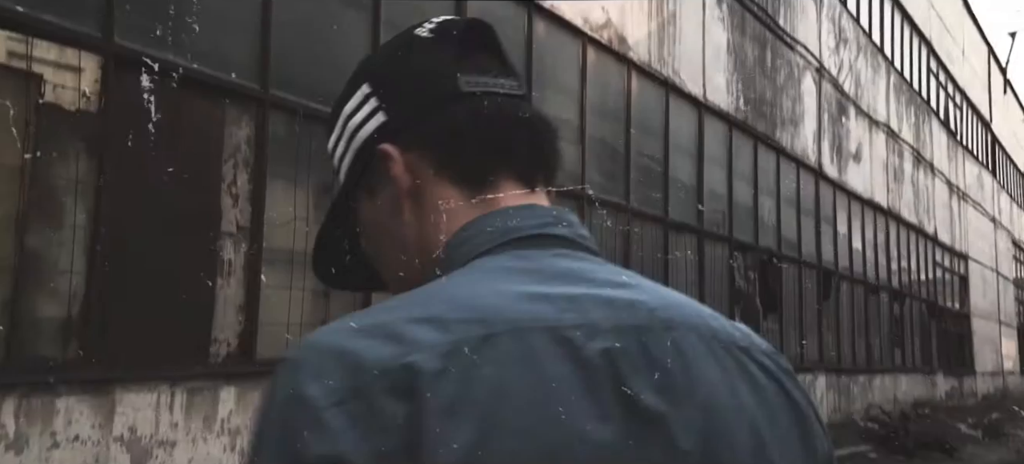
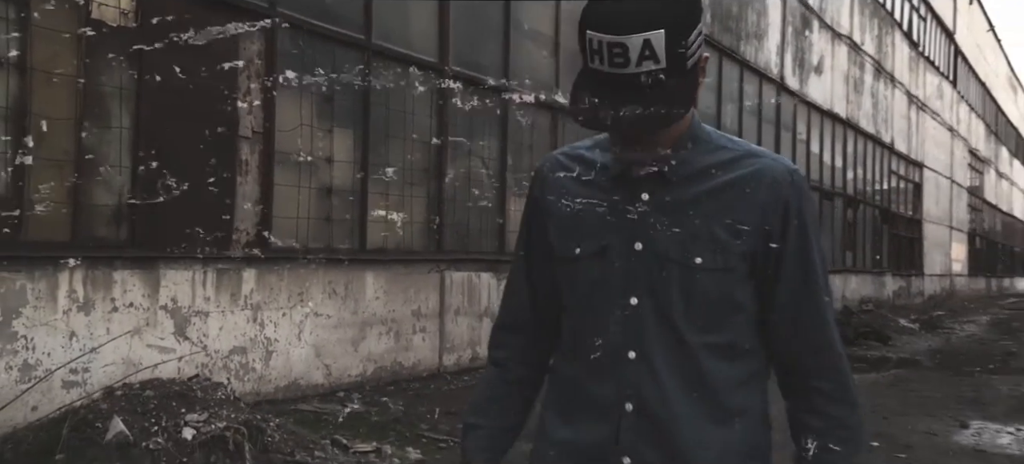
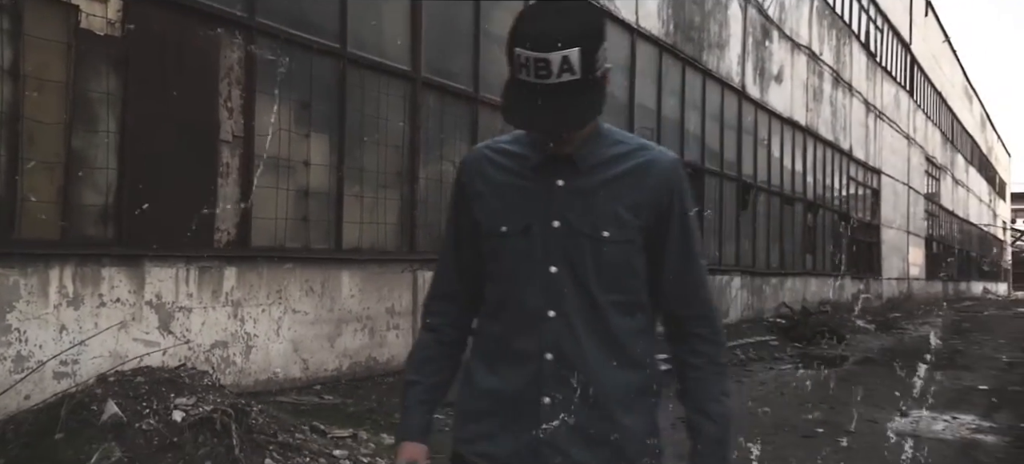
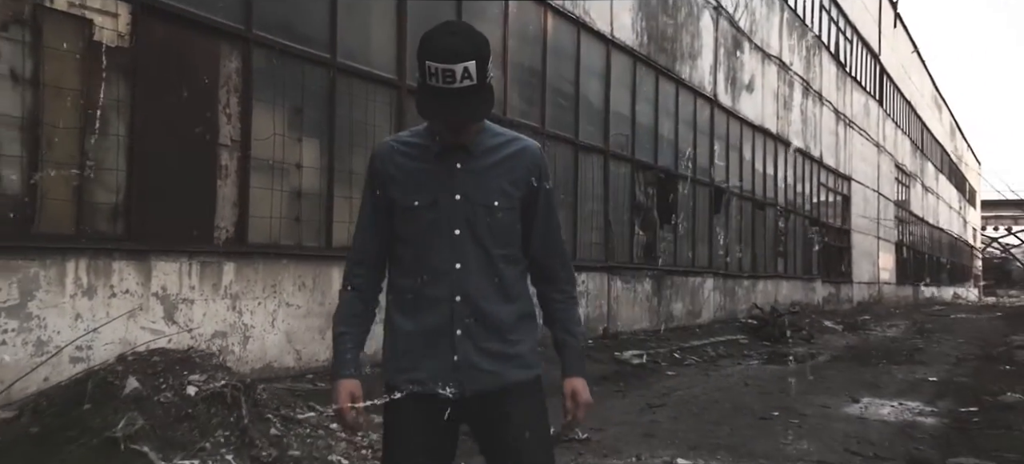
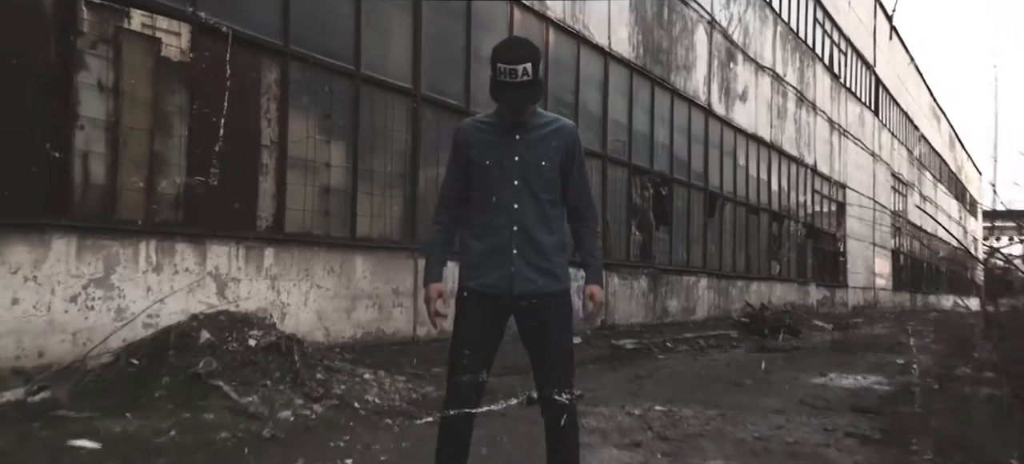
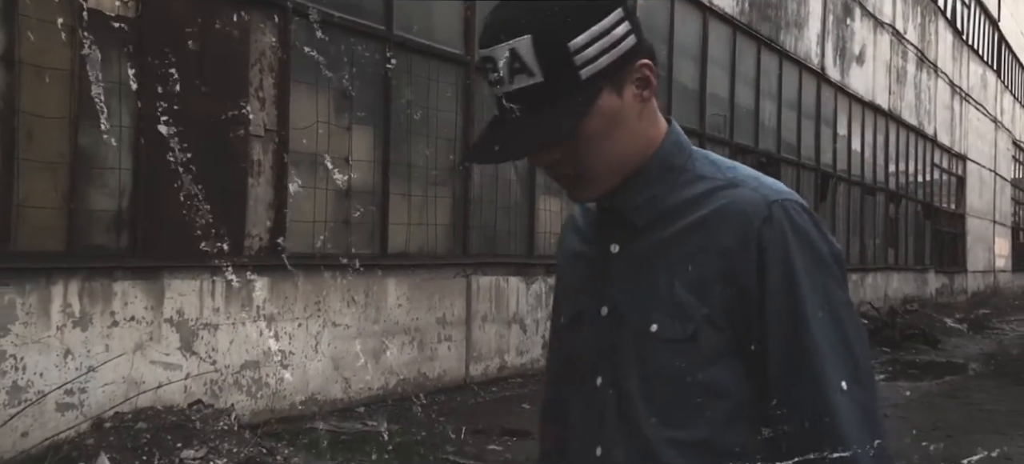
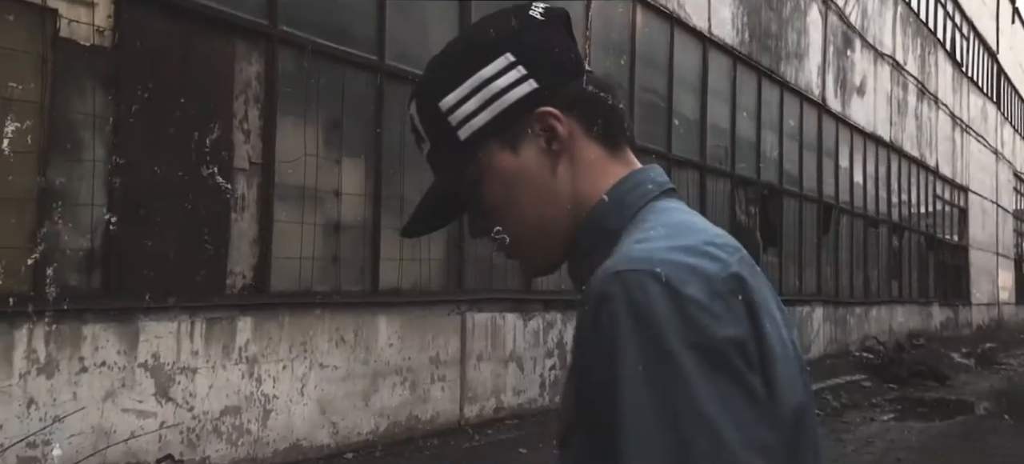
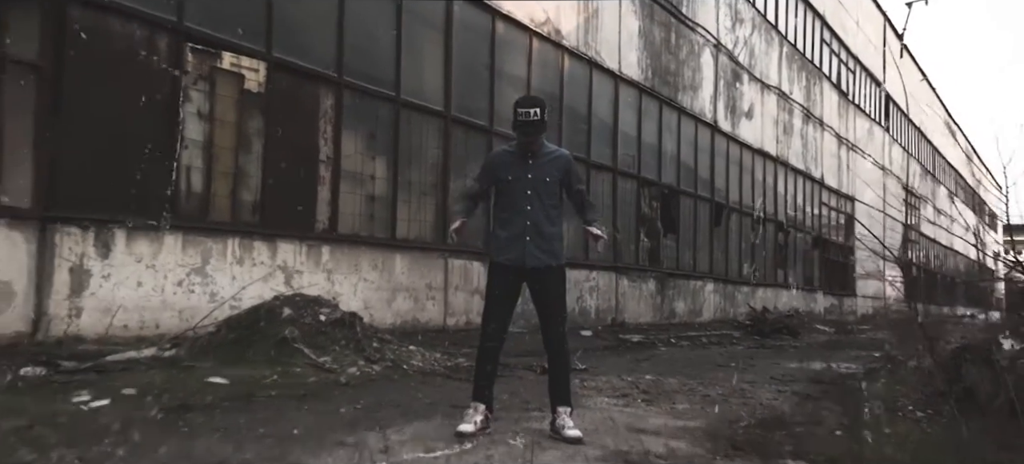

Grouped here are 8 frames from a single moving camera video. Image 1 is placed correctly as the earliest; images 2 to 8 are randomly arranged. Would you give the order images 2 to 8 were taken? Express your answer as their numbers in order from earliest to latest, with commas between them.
7, 6, 2, 3, 4, 5, 8
